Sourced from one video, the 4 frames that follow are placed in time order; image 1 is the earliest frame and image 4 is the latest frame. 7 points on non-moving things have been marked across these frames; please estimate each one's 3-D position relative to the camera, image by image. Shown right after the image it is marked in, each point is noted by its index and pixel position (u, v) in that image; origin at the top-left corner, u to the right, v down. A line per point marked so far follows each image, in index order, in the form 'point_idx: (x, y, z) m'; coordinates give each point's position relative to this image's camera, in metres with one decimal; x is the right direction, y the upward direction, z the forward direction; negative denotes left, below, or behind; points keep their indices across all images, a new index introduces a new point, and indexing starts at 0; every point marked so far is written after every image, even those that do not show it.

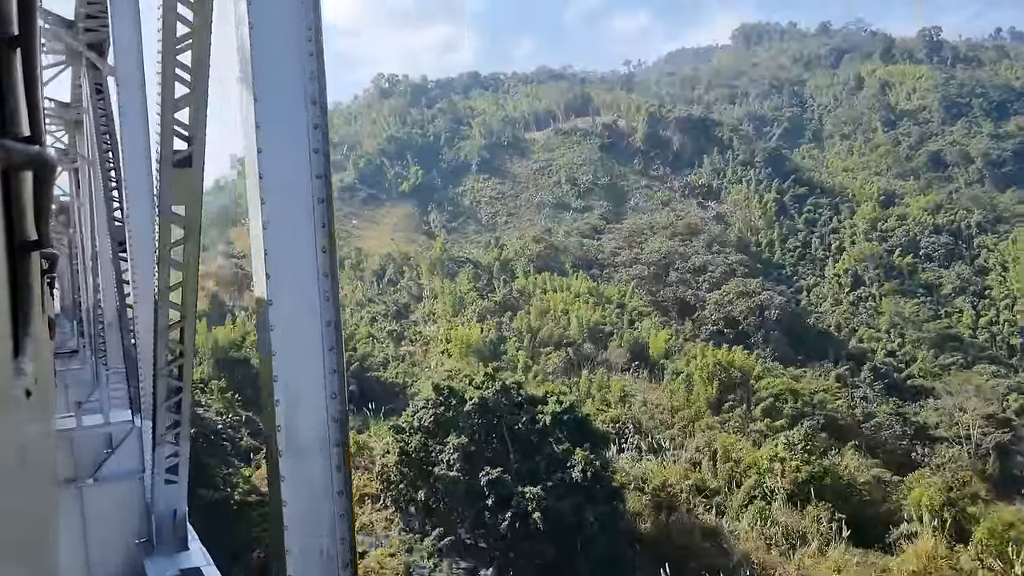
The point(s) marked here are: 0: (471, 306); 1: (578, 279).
0: (-0.9, -0.5, +18.7) m
1: (+1.8, +0.3, +20.0) m
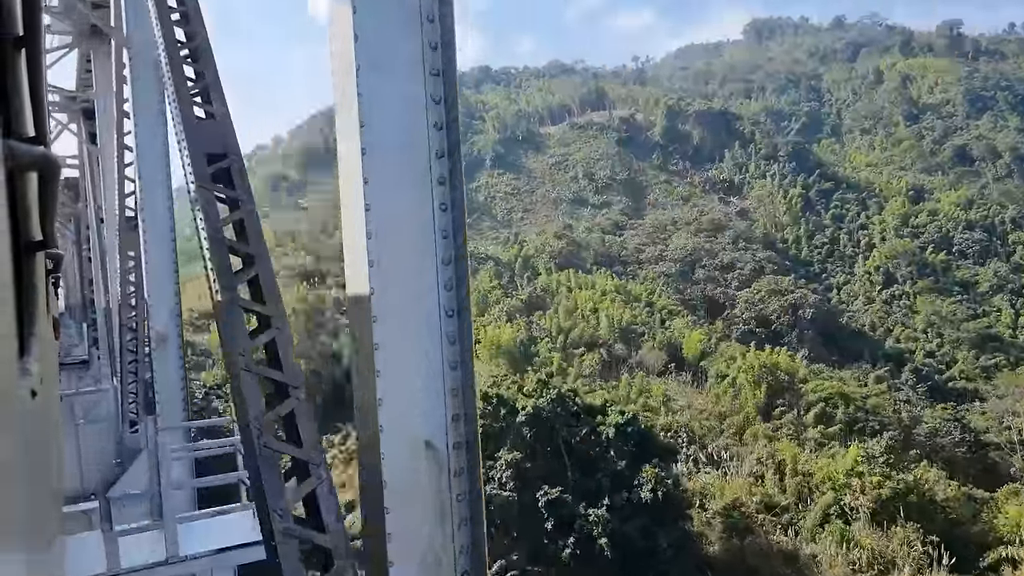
0: (-0.4, -0.4, +17.9) m
1: (+2.4, +0.3, +19.2) m
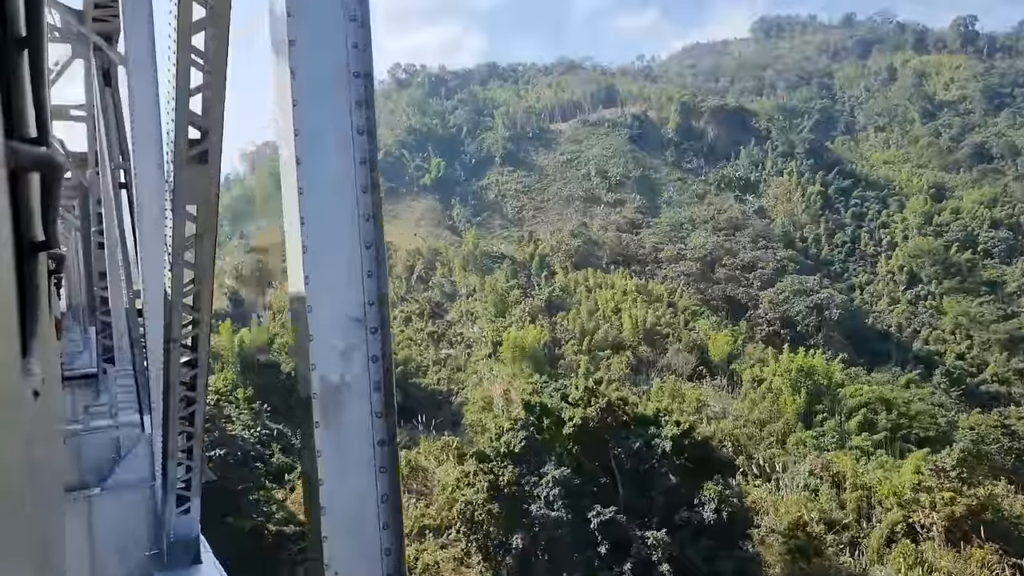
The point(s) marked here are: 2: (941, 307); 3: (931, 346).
0: (0.0, -0.4, +17.3) m
1: (+2.8, +0.3, +18.6) m
2: (+11.7, -0.5, +19.9) m
3: (+10.6, -1.5, +18.5) m
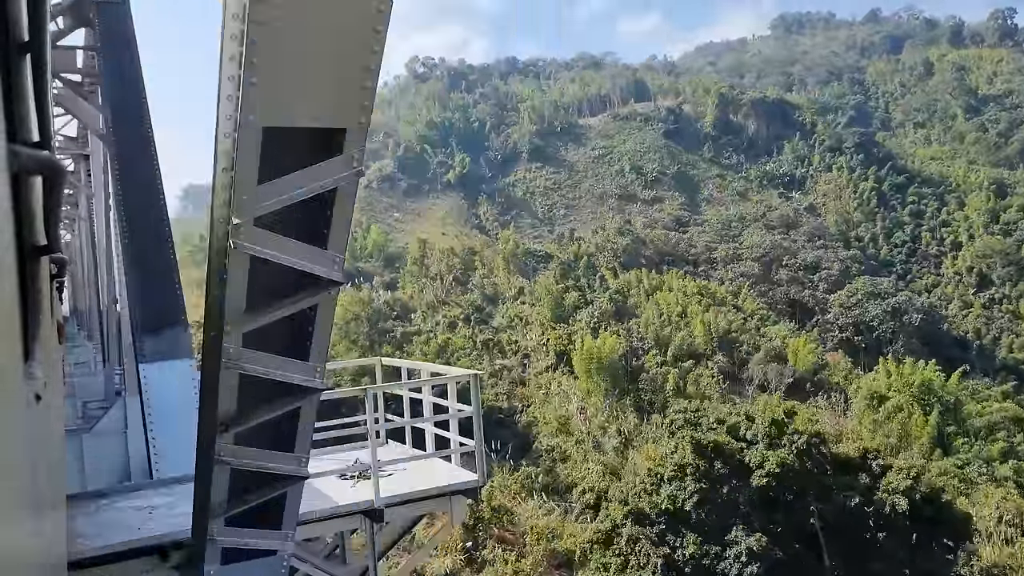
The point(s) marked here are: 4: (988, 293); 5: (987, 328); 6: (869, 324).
0: (+1.1, -0.5, +15.6) m
1: (+3.8, +0.3, +16.9) m
2: (+12.8, -0.6, +18.2) m
3: (+11.7, -1.5, +16.9) m
4: (+12.5, -0.1, +19.1) m
5: (+11.7, -1.0, +17.8) m
6: (+8.0, -0.8, +16.5) m
